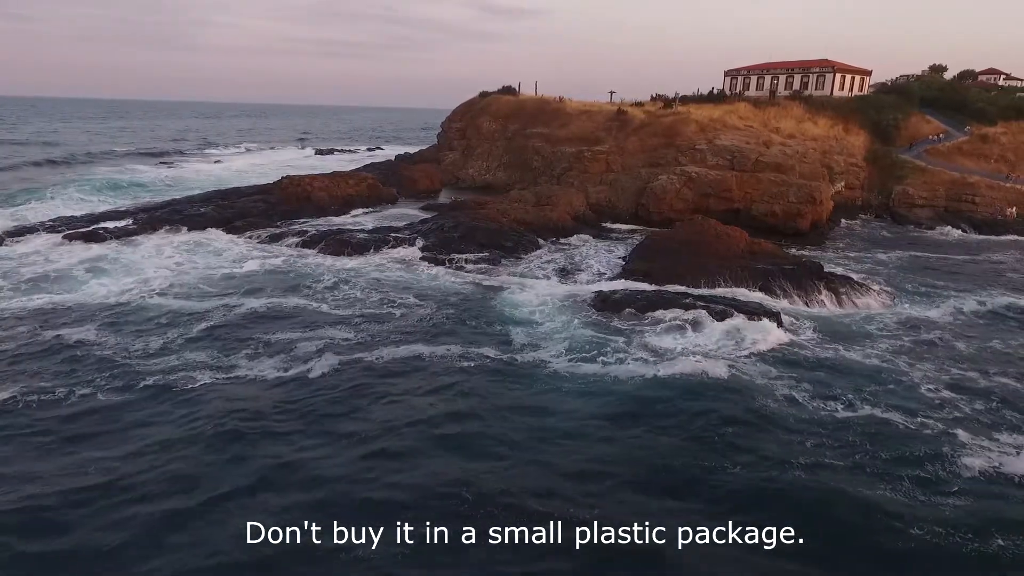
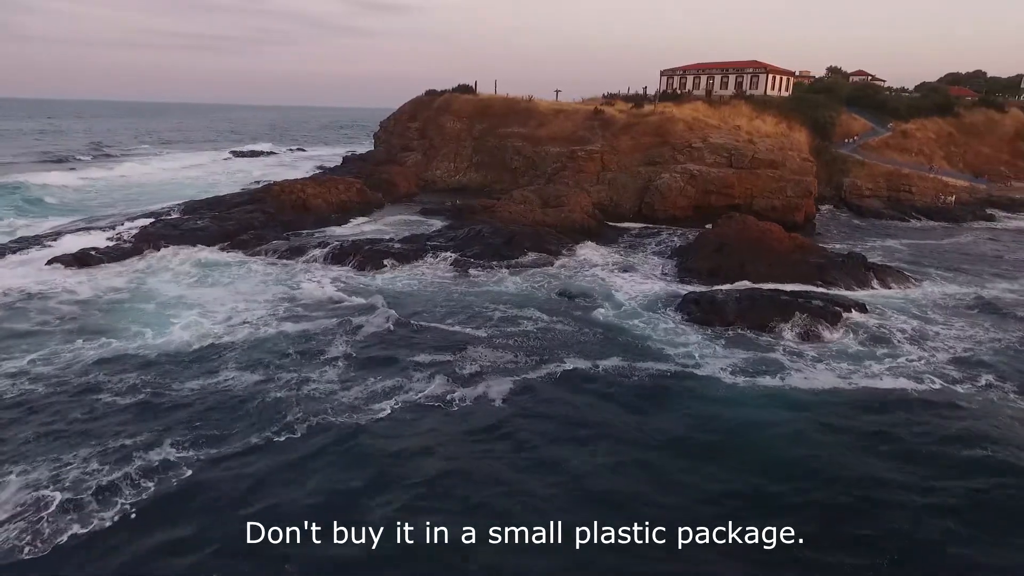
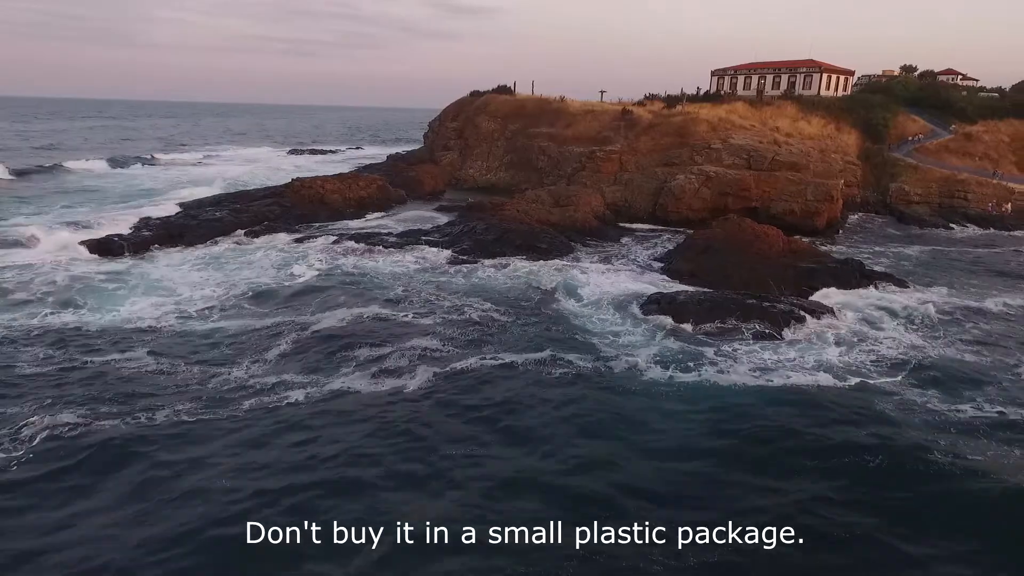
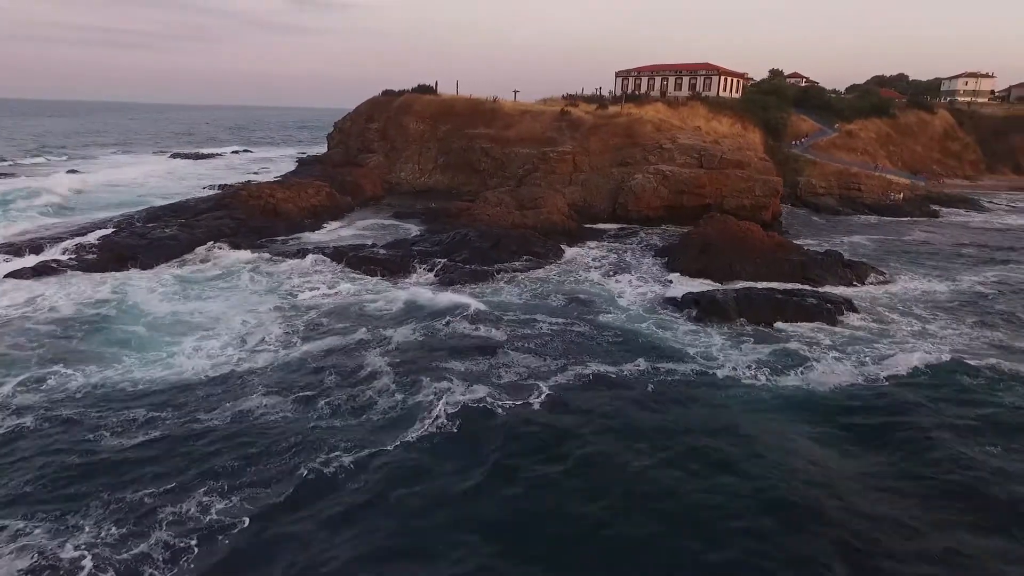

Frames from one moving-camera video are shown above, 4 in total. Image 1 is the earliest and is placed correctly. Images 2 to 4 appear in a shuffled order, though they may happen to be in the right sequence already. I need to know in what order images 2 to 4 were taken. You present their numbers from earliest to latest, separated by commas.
3, 2, 4
